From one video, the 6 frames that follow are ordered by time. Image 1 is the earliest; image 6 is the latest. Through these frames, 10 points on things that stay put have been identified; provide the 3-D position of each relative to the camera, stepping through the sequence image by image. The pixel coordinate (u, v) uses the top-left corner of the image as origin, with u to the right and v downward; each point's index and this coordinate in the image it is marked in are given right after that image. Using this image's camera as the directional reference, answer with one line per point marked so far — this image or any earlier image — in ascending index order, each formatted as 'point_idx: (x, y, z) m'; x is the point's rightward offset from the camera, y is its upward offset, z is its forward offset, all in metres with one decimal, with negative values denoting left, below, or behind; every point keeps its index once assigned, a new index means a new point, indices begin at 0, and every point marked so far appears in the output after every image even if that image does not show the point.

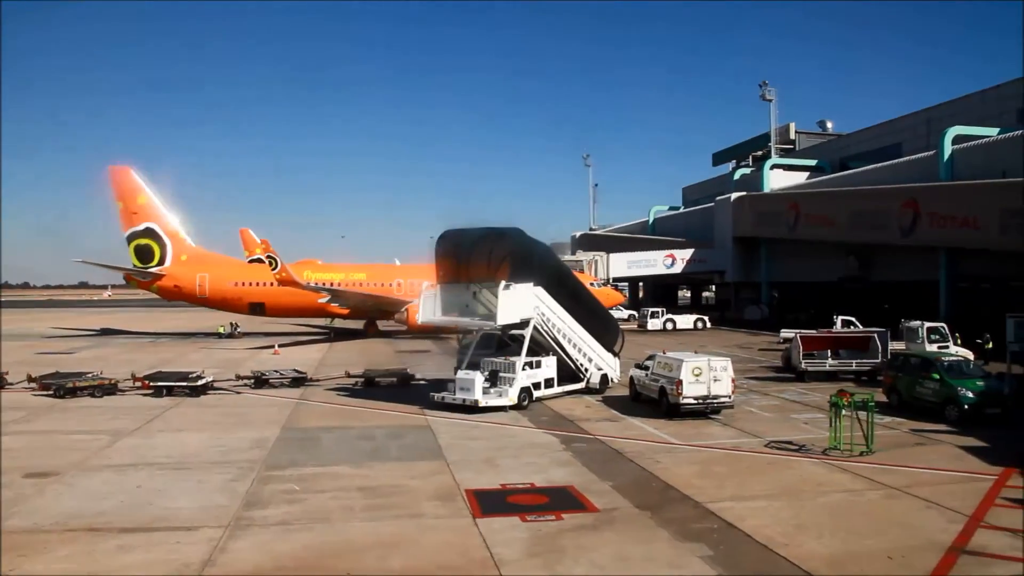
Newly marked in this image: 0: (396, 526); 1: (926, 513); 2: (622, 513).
0: (-1.7, -3.6, +15.2) m
1: (+6.5, -3.6, +15.8) m
2: (+1.7, -3.6, +15.9) m
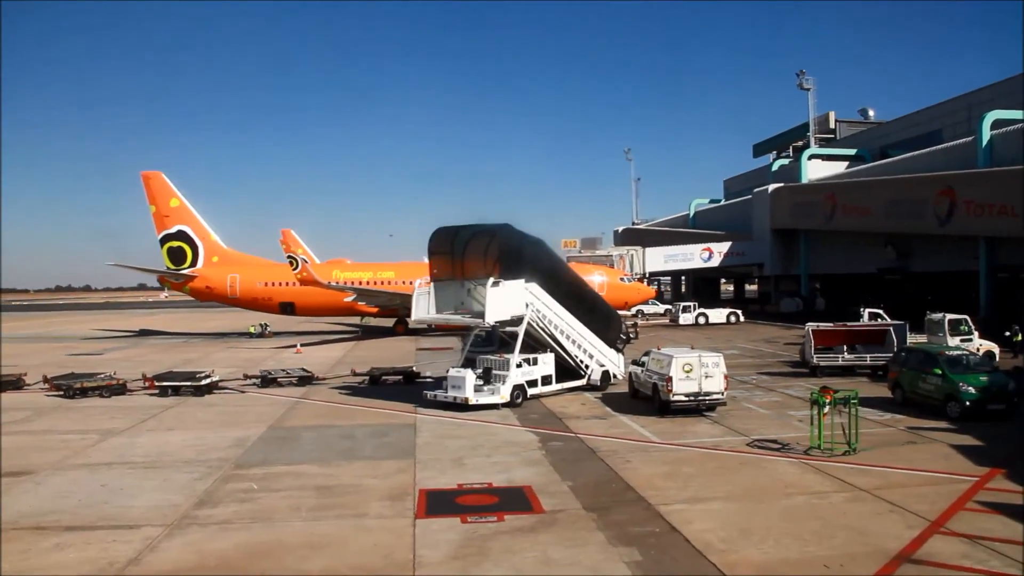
0: (-2.7, -3.6, +15.1) m
1: (+5.6, -3.4, +15.1) m
2: (+0.8, -3.5, +15.6) m
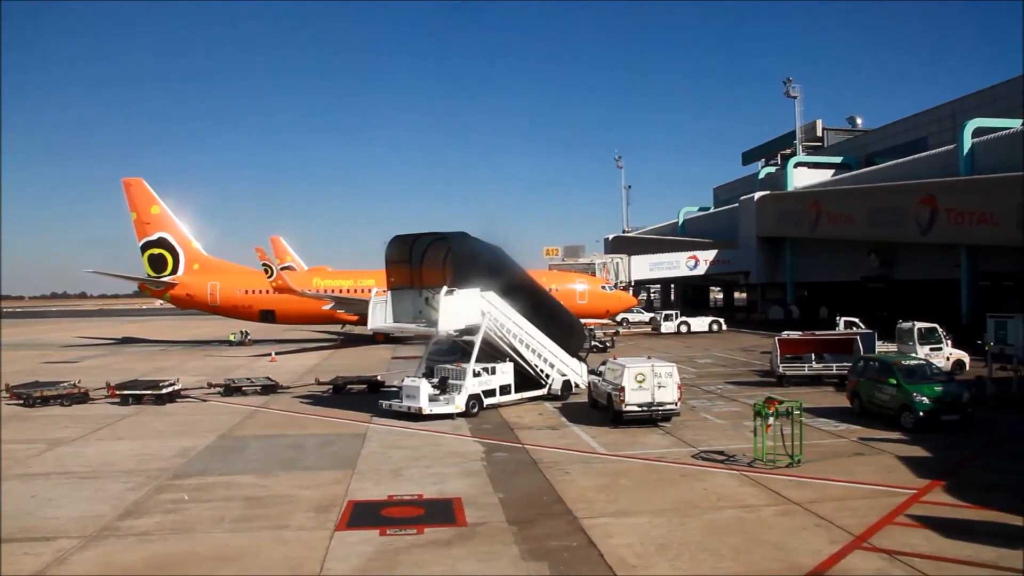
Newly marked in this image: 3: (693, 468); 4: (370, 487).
0: (-3.9, -3.7, +15.0) m
1: (+4.4, -3.6, +14.9) m
2: (-0.4, -3.7, +15.4) m
3: (+3.4, -3.4, +18.8) m
4: (-2.5, -3.6, +18.0) m
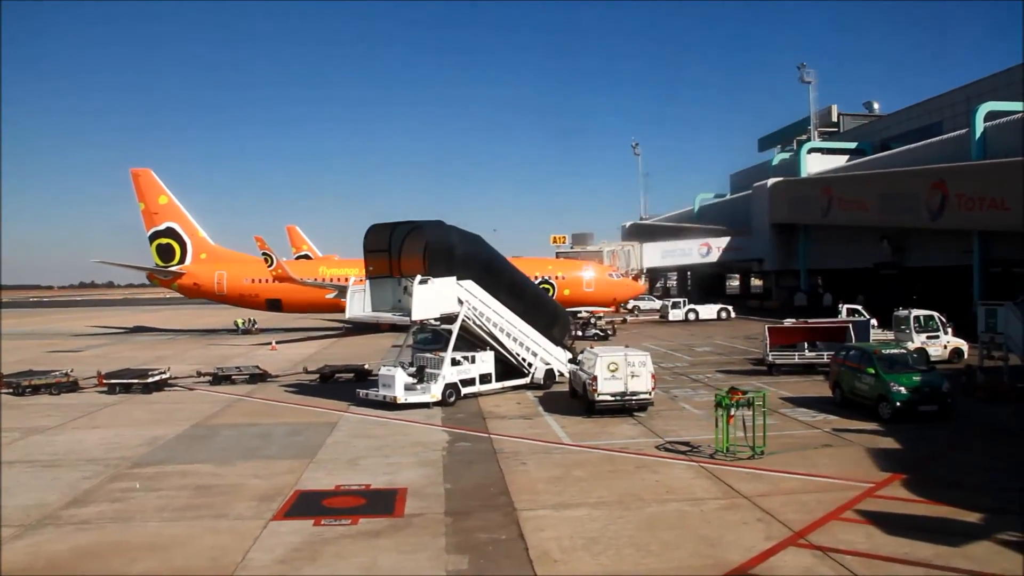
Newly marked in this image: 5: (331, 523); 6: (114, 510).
0: (-4.9, -3.6, +15.0) m
1: (+3.4, -3.4, +14.5) m
2: (-1.4, -3.5, +15.2) m
3: (+2.6, -3.1, +18.4) m
4: (-3.4, -3.4, +17.9) m
5: (-2.7, -3.5, +15.1) m
6: (-6.3, -3.5, +16.0) m
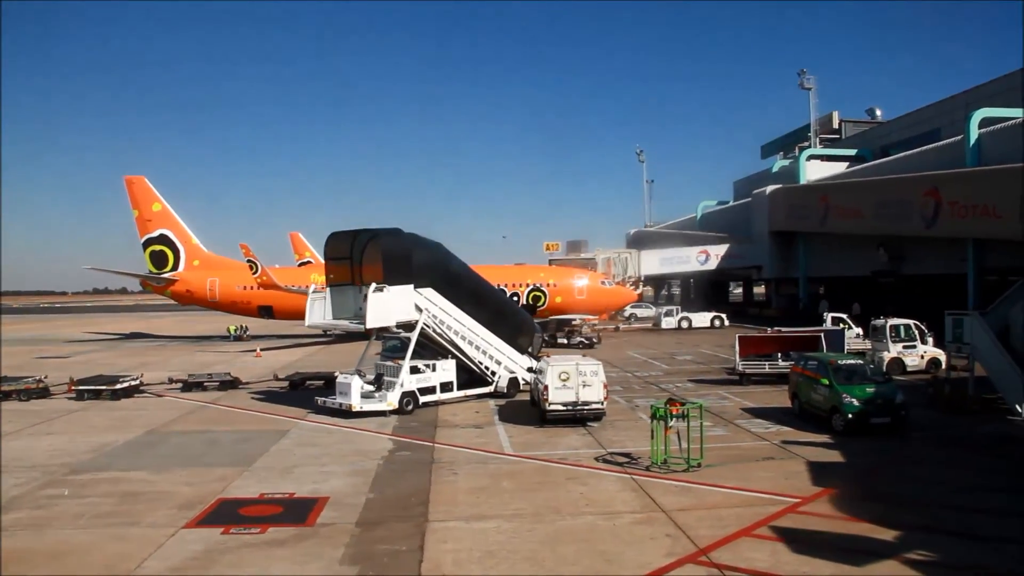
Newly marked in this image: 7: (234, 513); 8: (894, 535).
0: (-6.2, -3.7, +15.0) m
1: (+2.0, -3.5, +14.1) m
2: (-2.7, -3.6, +15.0) m
3: (+1.3, -3.3, +18.1) m
4: (-4.6, -3.5, +17.8) m
5: (-4.1, -3.6, +15.0) m
6: (-7.6, -3.6, +16.0) m
7: (-4.4, -3.6, +16.0) m
8: (+5.3, -3.4, +13.9) m
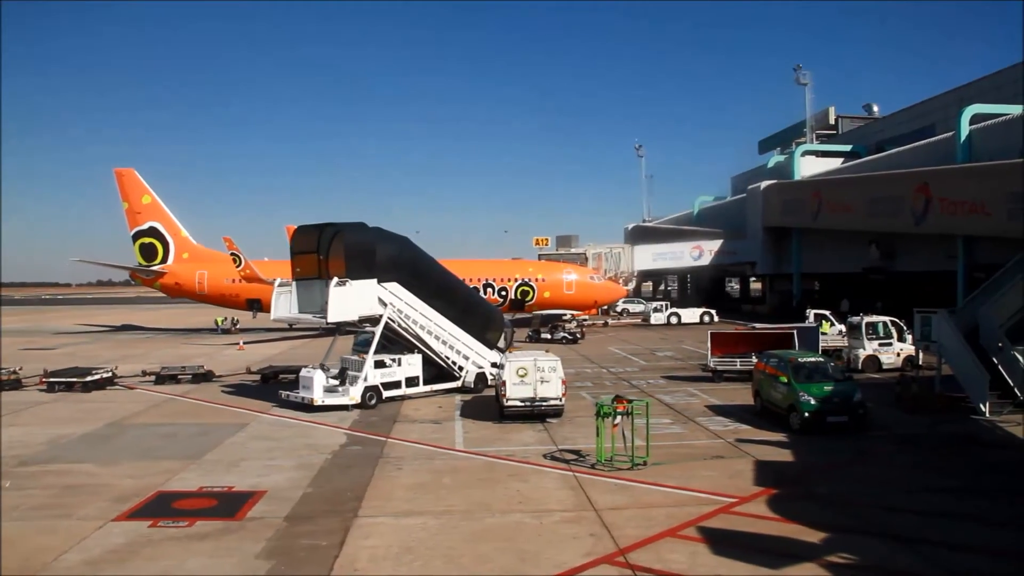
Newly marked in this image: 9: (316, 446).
0: (-7.3, -3.6, +15.0) m
1: (+1.0, -3.5, +13.9) m
2: (-3.8, -3.5, +14.9) m
3: (+0.3, -3.2, +17.9) m
4: (-5.6, -3.4, +17.8) m
5: (-5.1, -3.5, +14.9) m
6: (-8.7, -3.5, +16.0) m
7: (-5.4, -3.5, +15.9) m
8: (+4.2, -3.4, +13.6) m
9: (-3.9, -3.1, +19.9) m
